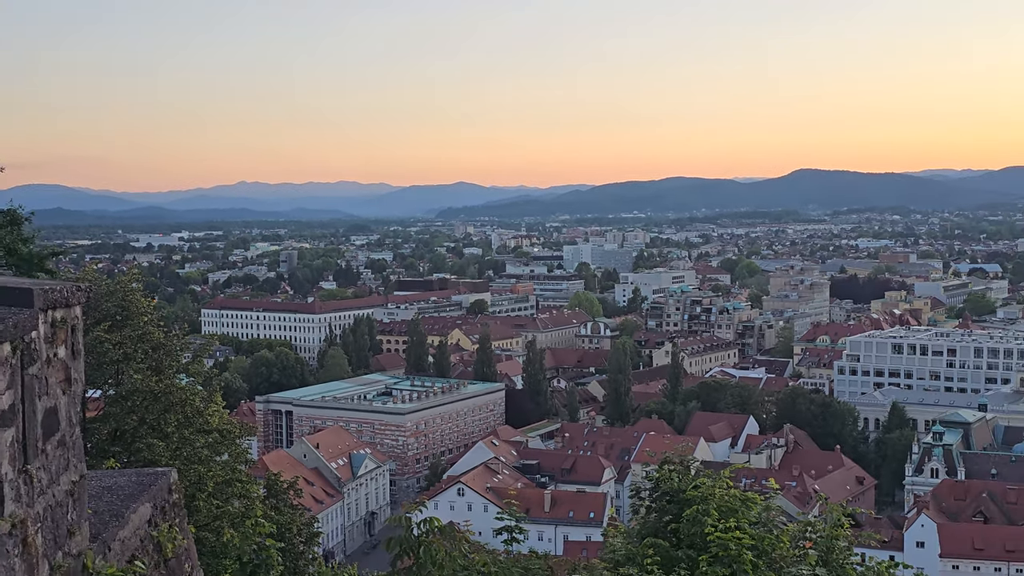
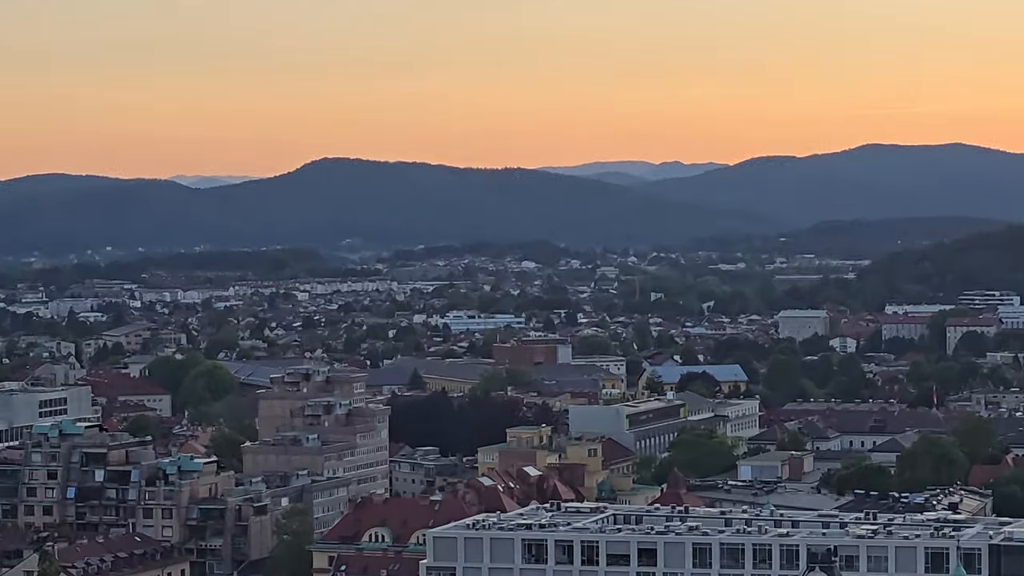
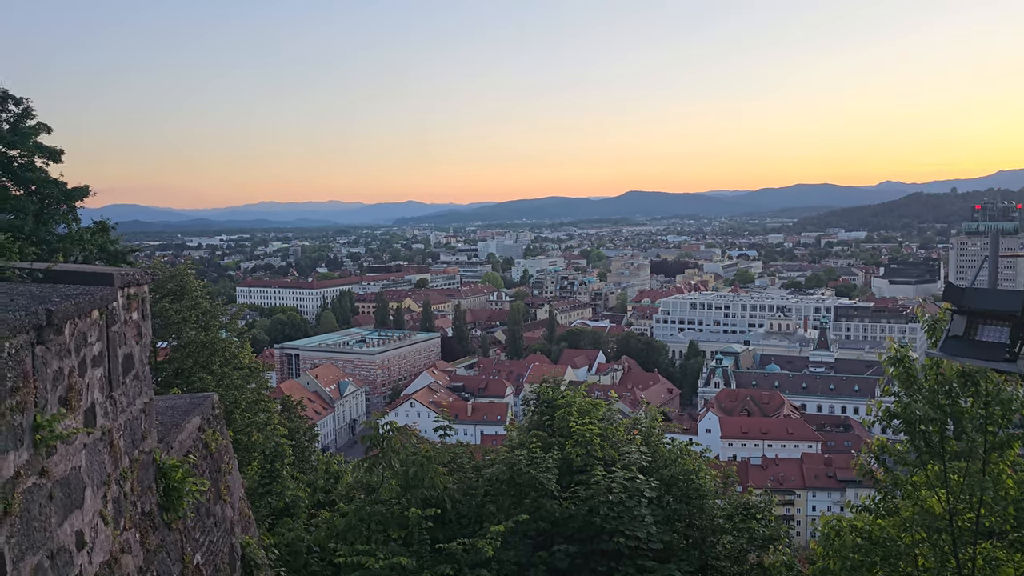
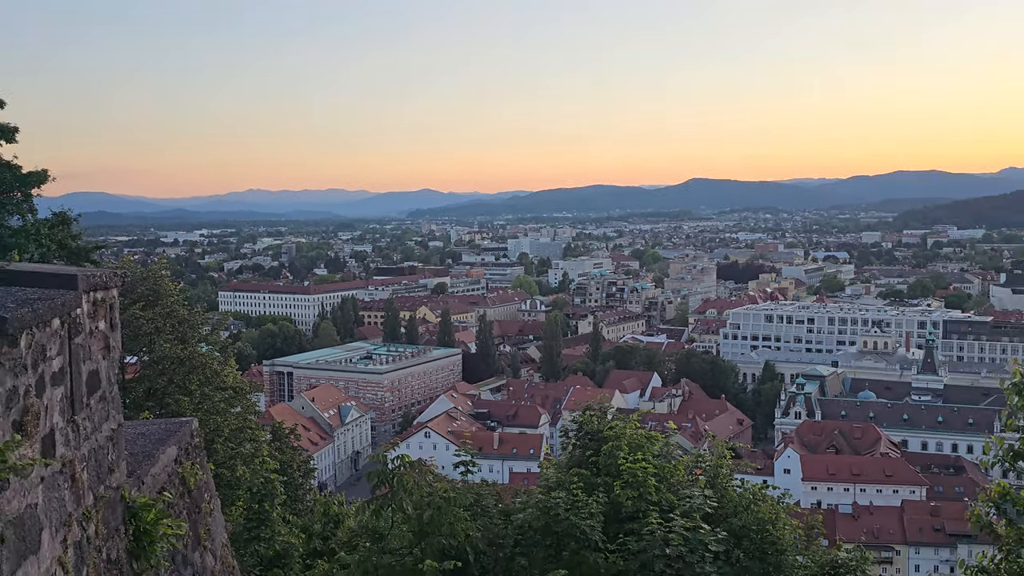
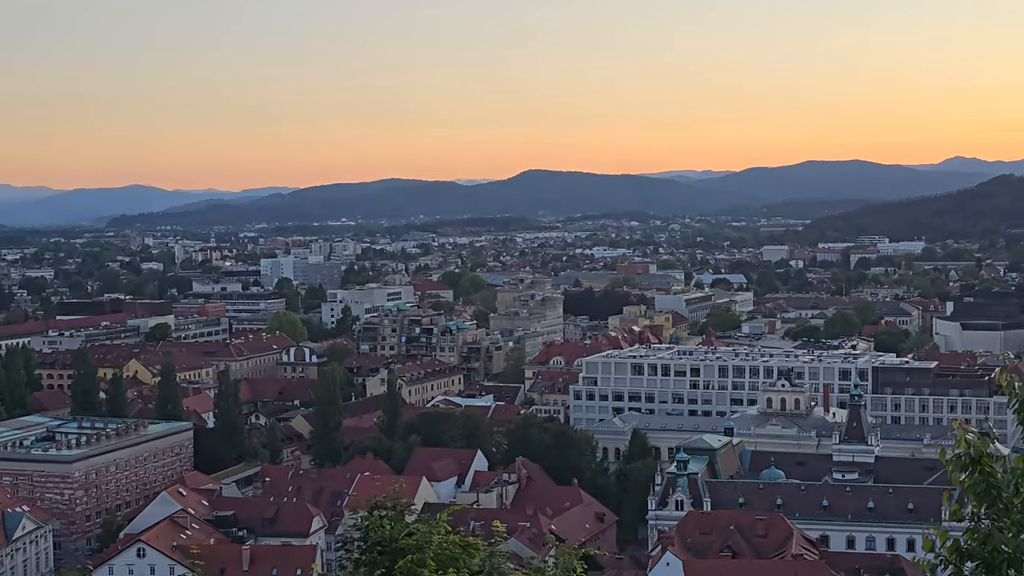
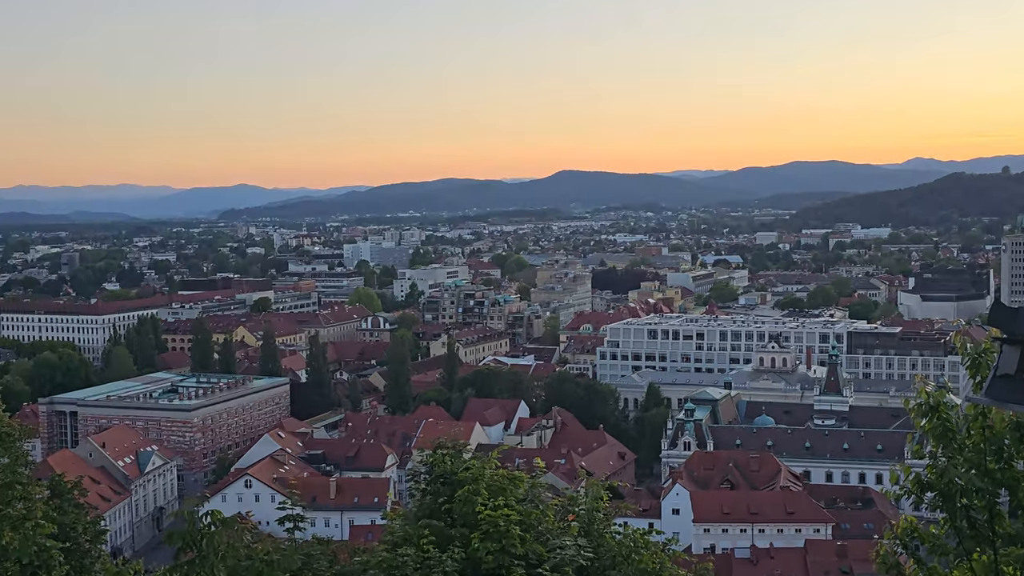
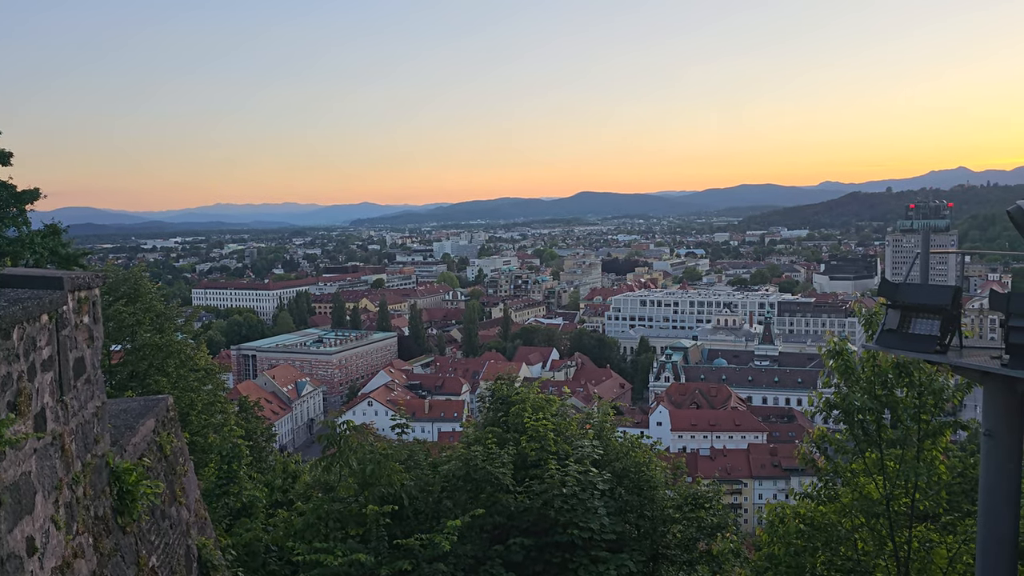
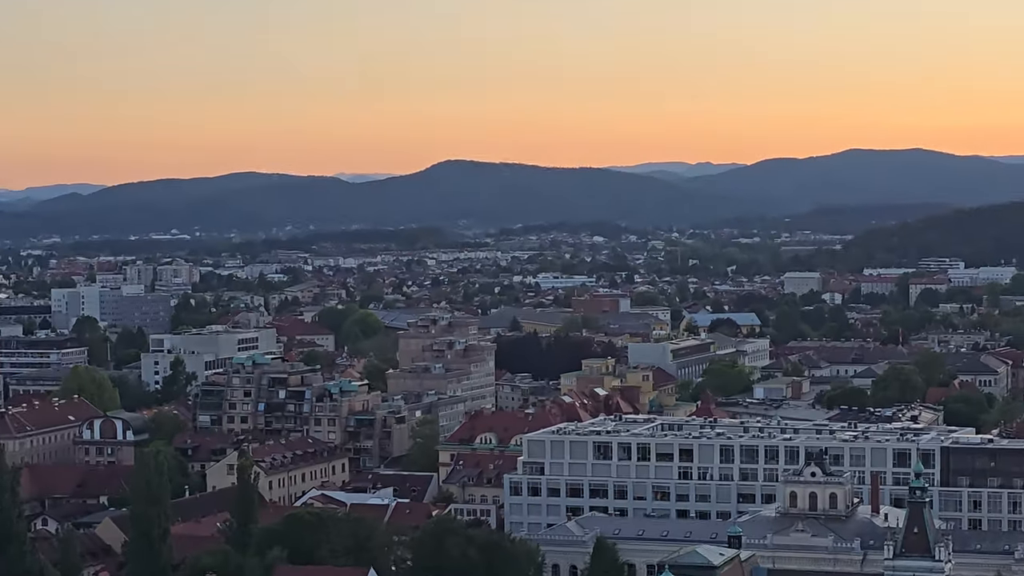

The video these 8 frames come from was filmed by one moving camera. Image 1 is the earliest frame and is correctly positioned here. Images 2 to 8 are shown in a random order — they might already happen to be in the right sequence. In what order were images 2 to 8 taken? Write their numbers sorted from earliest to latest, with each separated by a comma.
4, 3, 7, 6, 5, 8, 2
